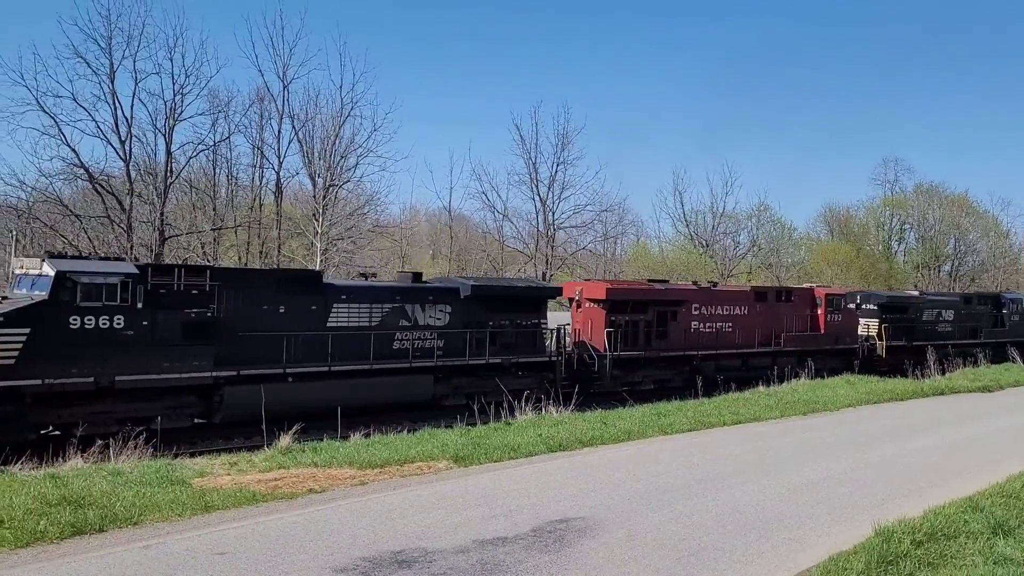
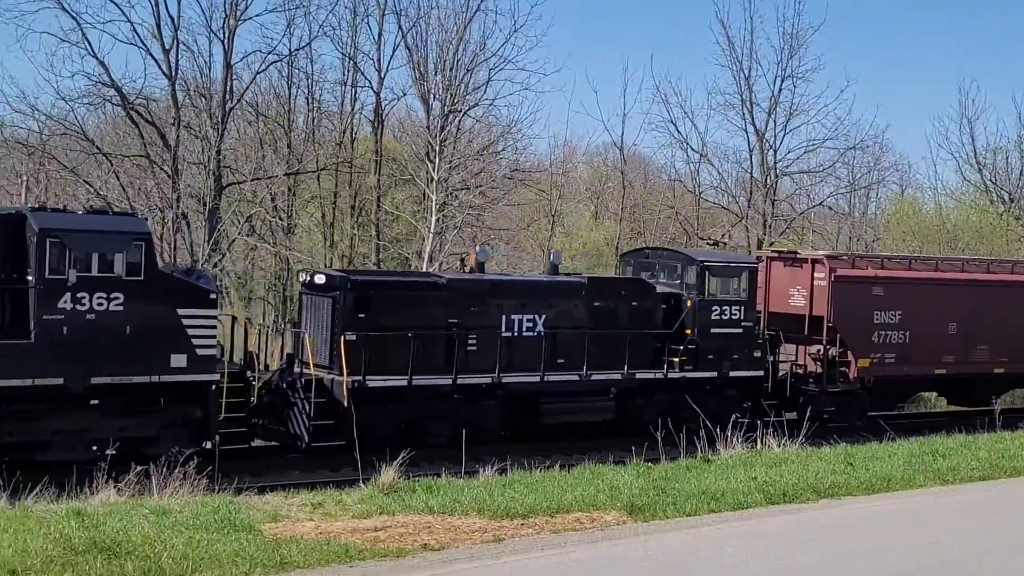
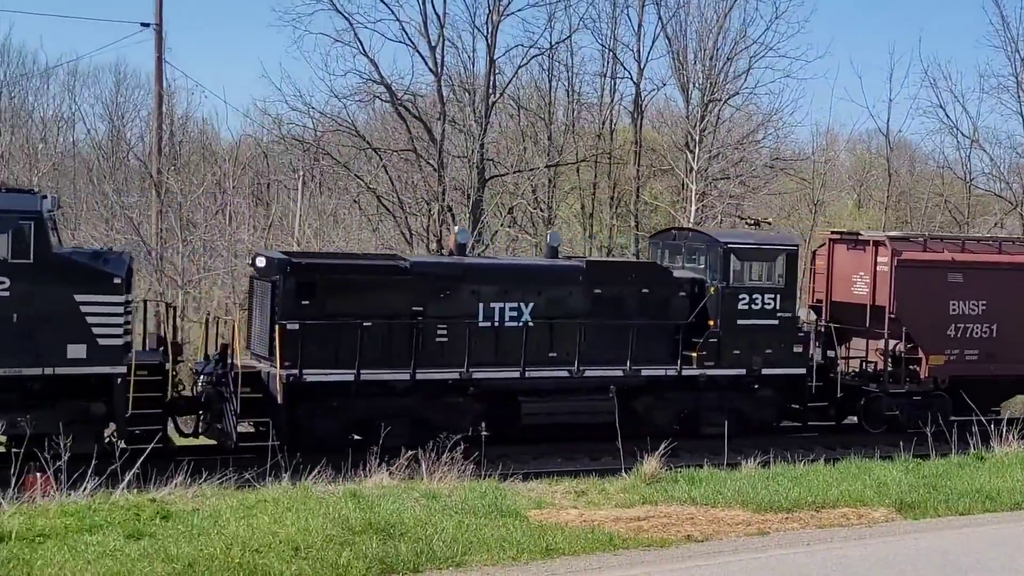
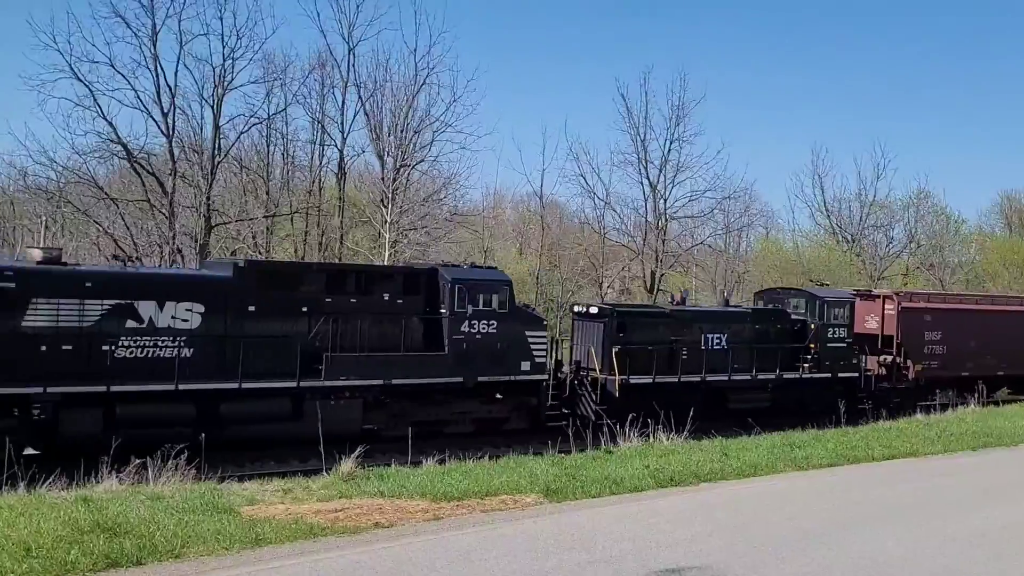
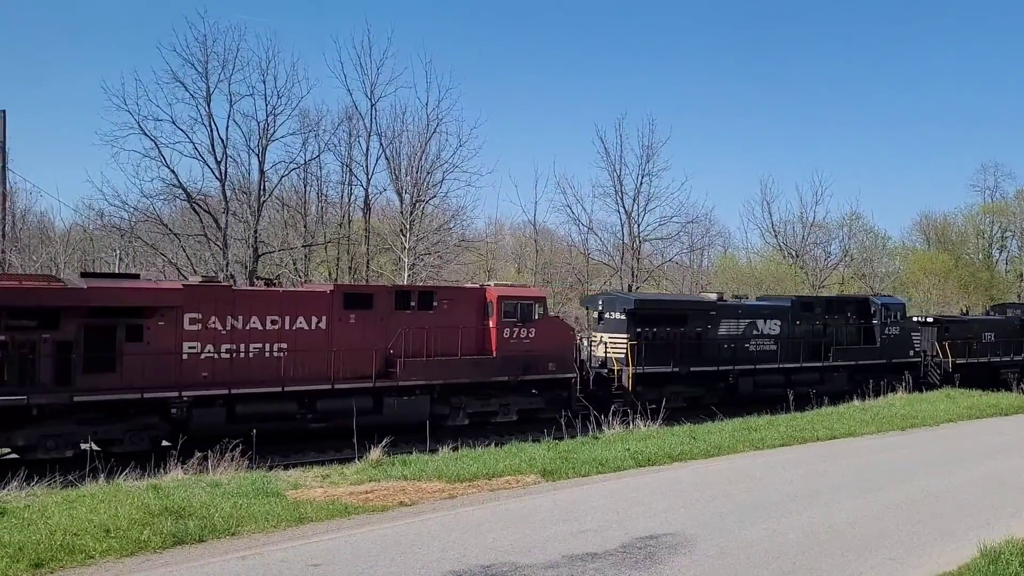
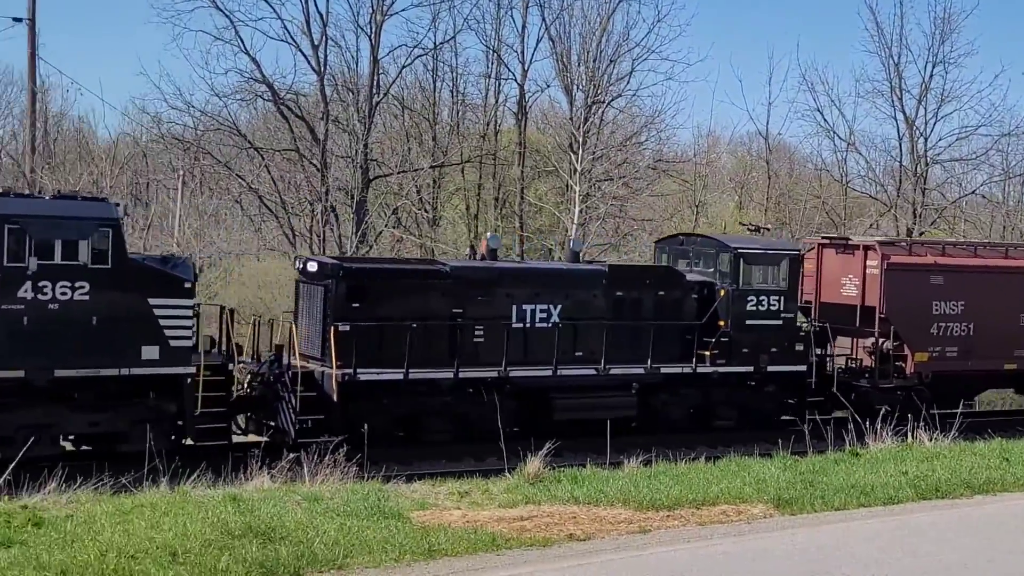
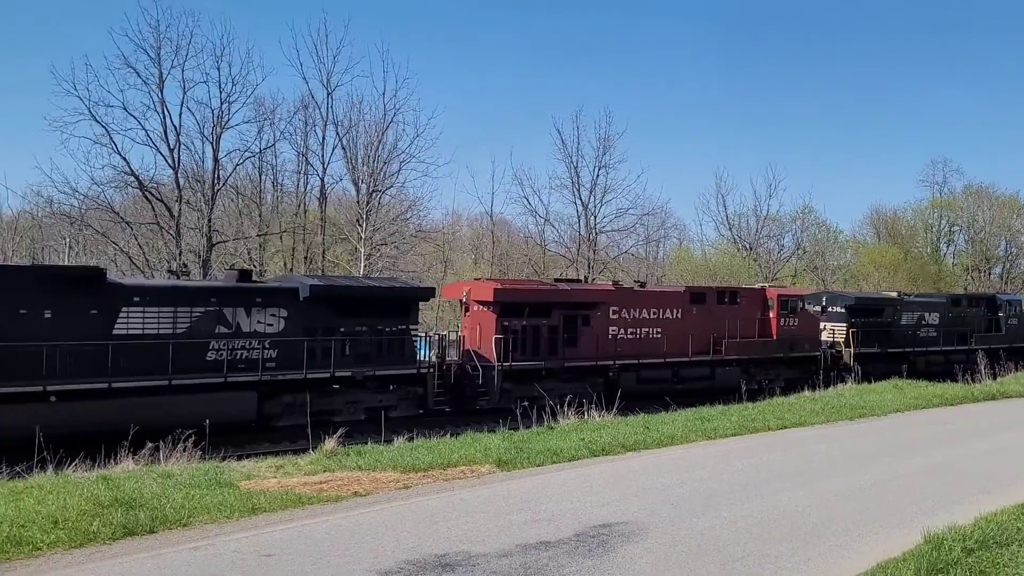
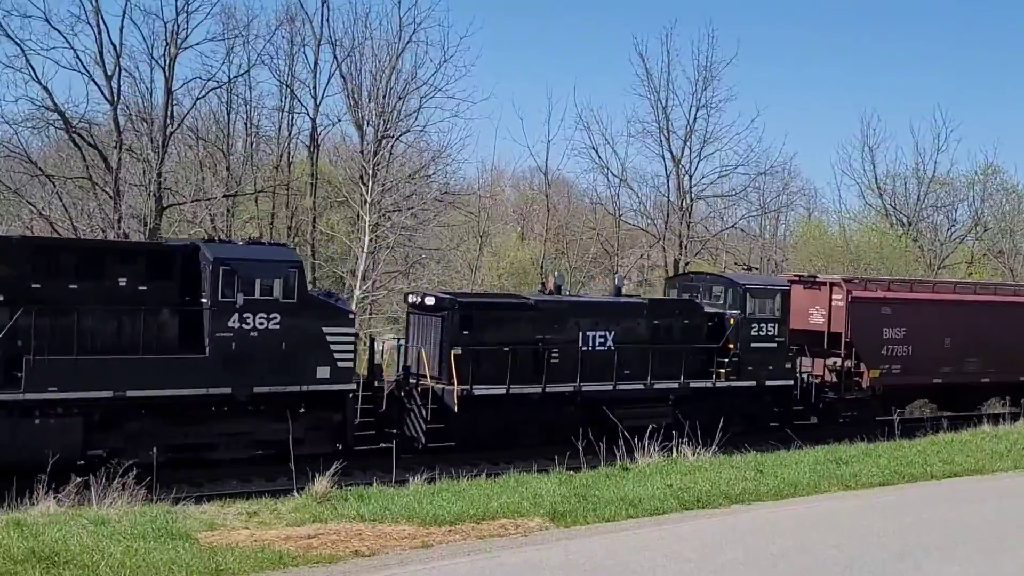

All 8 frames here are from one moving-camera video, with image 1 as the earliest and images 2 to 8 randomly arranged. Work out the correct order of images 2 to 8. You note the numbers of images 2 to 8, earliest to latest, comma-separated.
7, 5, 4, 8, 2, 6, 3
